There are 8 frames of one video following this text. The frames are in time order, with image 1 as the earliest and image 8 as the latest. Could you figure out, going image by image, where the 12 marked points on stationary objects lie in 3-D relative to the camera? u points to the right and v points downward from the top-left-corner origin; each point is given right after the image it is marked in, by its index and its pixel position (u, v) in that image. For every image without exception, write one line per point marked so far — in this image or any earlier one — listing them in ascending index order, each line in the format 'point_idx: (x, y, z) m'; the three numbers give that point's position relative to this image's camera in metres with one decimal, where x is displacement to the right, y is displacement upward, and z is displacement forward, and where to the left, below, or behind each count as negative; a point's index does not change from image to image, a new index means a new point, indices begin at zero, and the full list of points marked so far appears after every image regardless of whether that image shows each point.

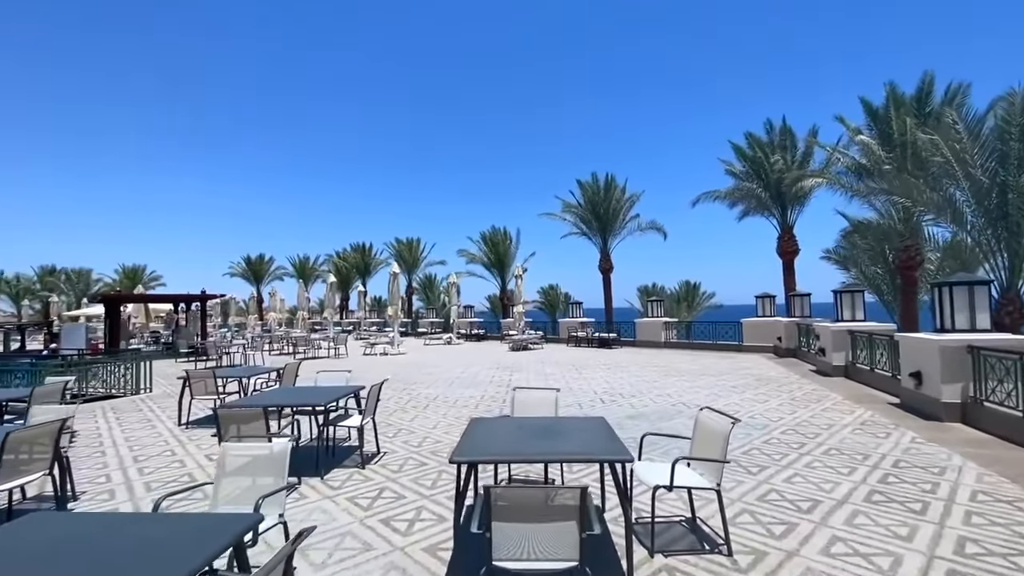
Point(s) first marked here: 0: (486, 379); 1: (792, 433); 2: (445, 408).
0: (-0.8, -2.5, +13.1) m
1: (+4.2, -2.2, +7.2) m
2: (-1.3, -2.3, +9.4) m
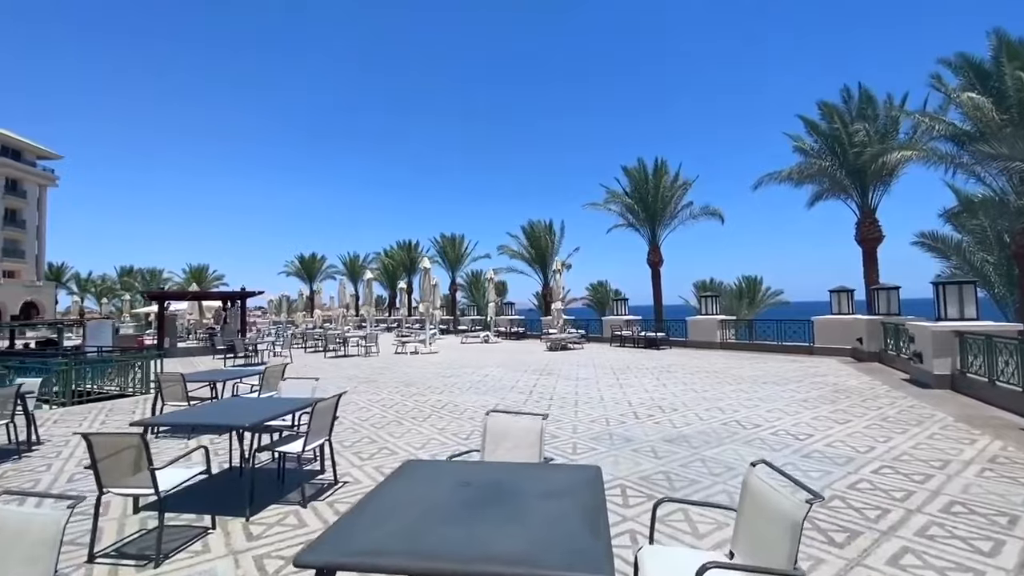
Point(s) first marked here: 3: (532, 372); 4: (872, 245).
0: (-0.1, -2.4, +11.7) m
1: (+4.1, -2.0, +5.2) m
2: (-1.1, -2.2, +8.0) m
3: (+0.6, -2.5, +13.9) m
4: (+13.3, +1.6, +17.8) m
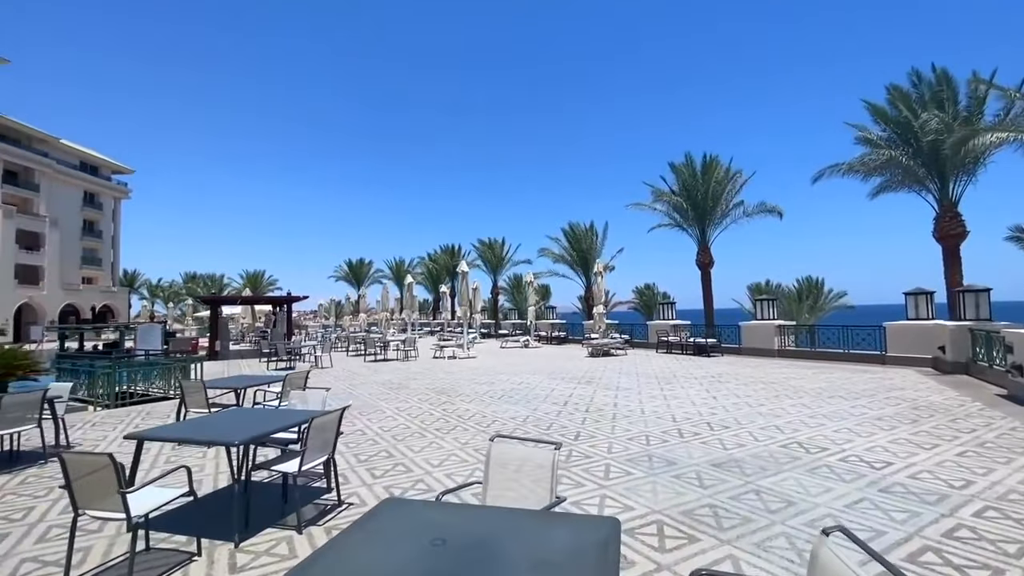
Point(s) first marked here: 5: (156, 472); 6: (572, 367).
0: (+0.7, -2.4, +11.1) m
1: (+4.3, -2.0, +4.3) m
2: (-0.6, -2.3, +7.5) m
3: (+1.6, -2.5, +13.2) m
4: (+14.6, +1.5, +15.9) m
5: (-4.0, -2.1, +5.4) m
6: (+2.1, -2.7, +16.5) m
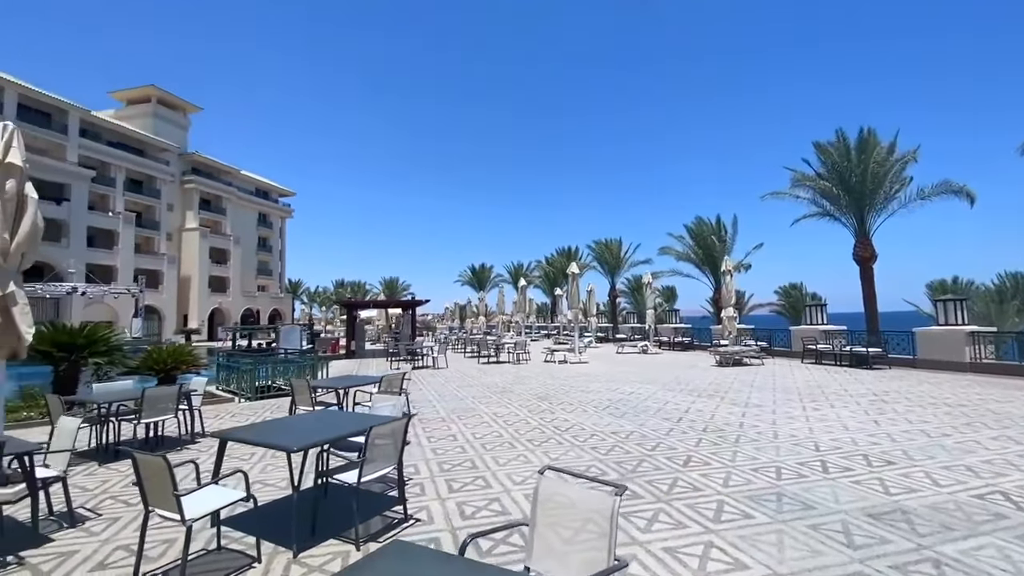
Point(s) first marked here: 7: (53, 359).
0: (+2.9, -2.4, +10.0) m
1: (+4.7, -2.0, +2.5) m
2: (+0.8, -2.3, +6.8) m
3: (+4.4, -2.6, +11.8) m
4: (+17.6, +1.7, +11.2) m
5: (-3.0, -2.1, +5.7) m
6: (+5.6, -2.7, +14.8) m
7: (-9.5, -1.5, +10.0) m
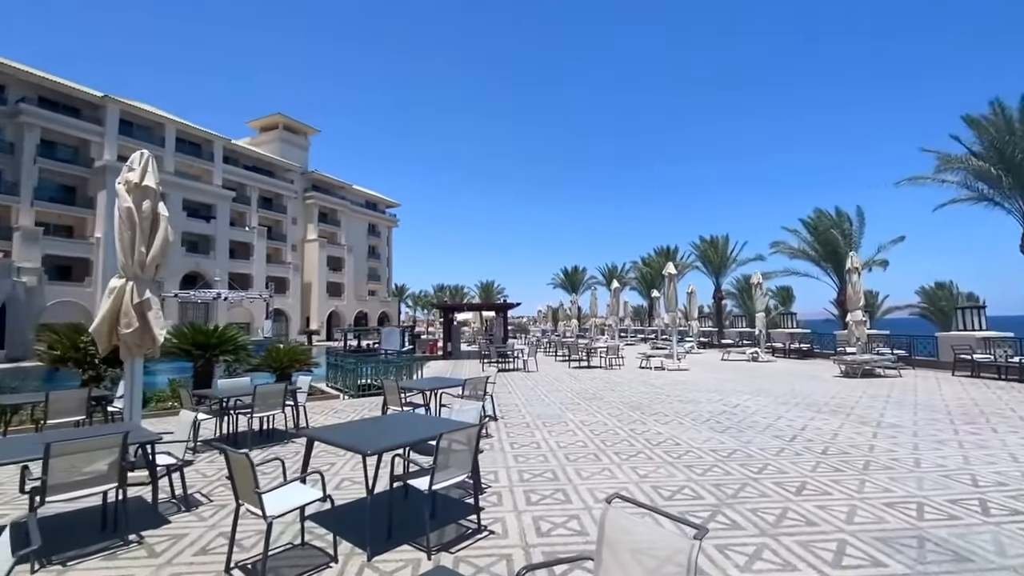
0: (+4.6, -2.5, +9.0) m
1: (+4.9, -1.9, +1.2) m
2: (+1.9, -2.3, +6.3) m
3: (+6.4, -2.6, +10.5) m
4: (+19.2, +1.8, +7.3) m
5: (-2.1, -2.2, +5.9) m
6: (+8.2, -2.7, +13.2) m
7: (-7.6, -1.6, +11.4) m
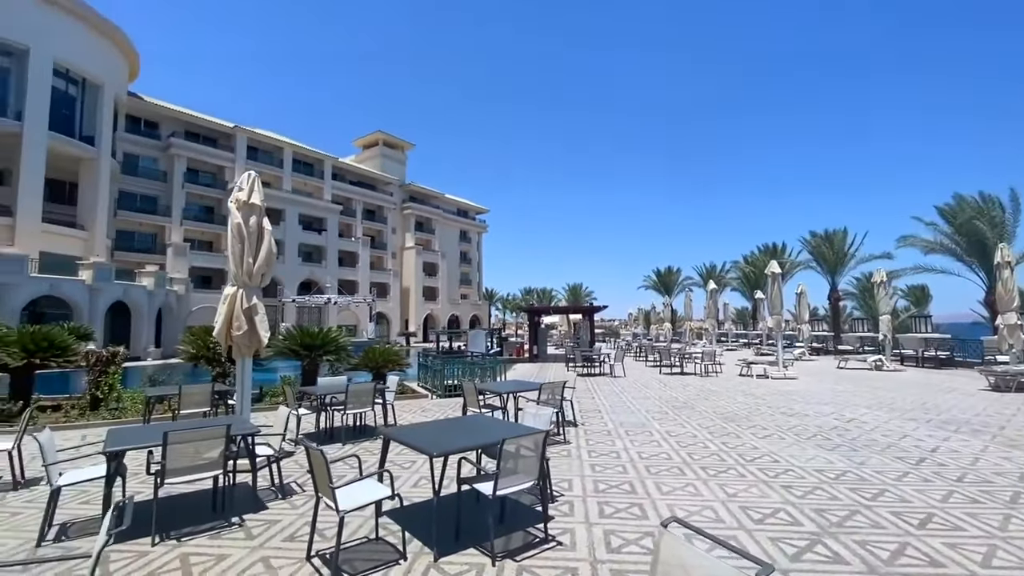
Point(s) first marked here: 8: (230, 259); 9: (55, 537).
0: (+6.0, -2.5, +7.8) m
1: (+4.8, -1.9, +0.2) m
2: (+2.8, -2.3, +5.8) m
3: (+8.0, -2.5, +9.0) m
4: (+20.0, +2.0, +3.5) m
5: (-1.1, -2.2, +6.1) m
6: (+10.3, -2.7, +11.3) m
7: (-5.5, -1.8, +12.5) m
8: (-4.0, +0.4, +6.8) m
9: (-4.1, -2.2, +4.3) m
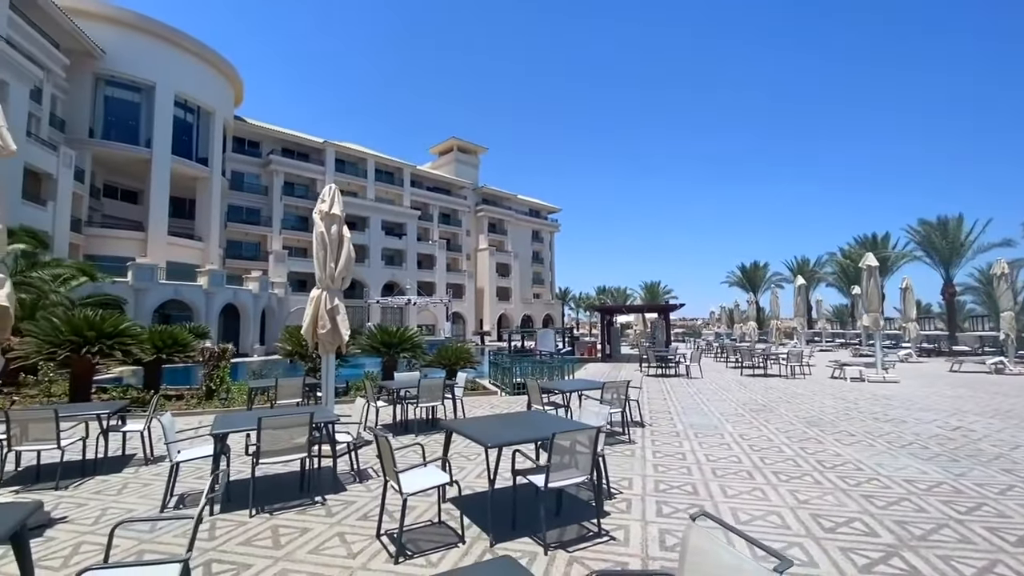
0: (+7.0, -2.4, +7.0) m
1: (+4.6, -1.8, -0.4) m
2: (+3.5, -2.3, +5.4) m
3: (+9.2, -2.4, +7.8) m
4: (+20.0, +2.3, +0.5) m
5: (-0.3, -2.2, +6.4) m
6: (+11.8, -2.5, +9.8) m
7: (-3.7, -1.8, +13.4) m
8: (-3.1, +0.4, +7.5) m
9: (-3.6, -2.3, +5.1) m
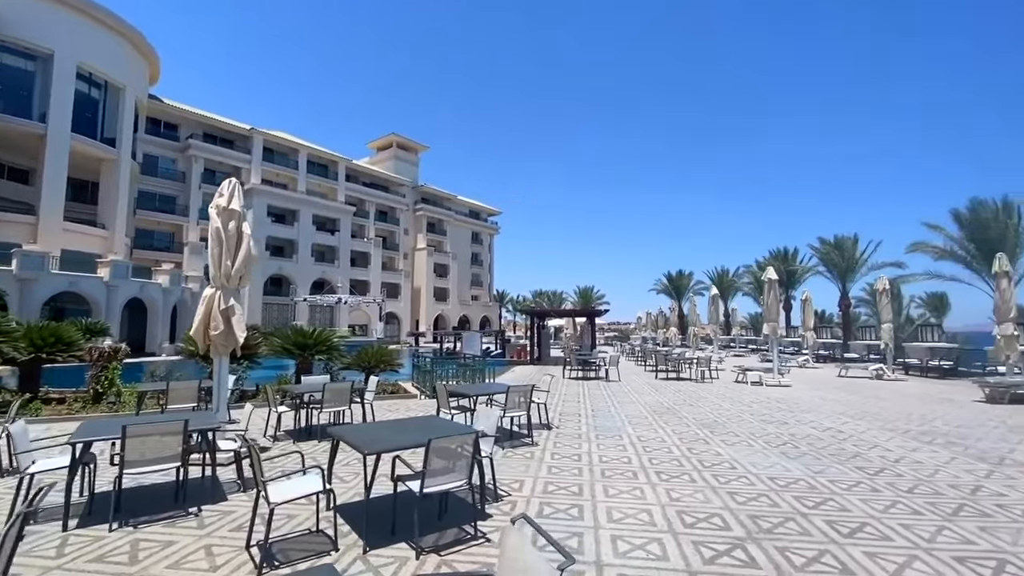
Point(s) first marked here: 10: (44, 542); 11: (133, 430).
0: (+5.5, -2.6, +7.8) m
1: (+4.1, -2.0, +0.3) m
2: (+2.3, -2.4, +5.9) m
3: (+7.5, -2.7, +8.9) m
4: (+19.4, +1.7, +3.0) m
5: (-1.7, -2.3, +6.3) m
6: (+9.9, -2.9, +11.2) m
7: (-5.9, -1.8, +12.9) m
8: (-4.5, +0.4, +7.1) m
9: (-4.8, -2.3, +4.7) m
10: (-4.1, -2.2, +4.2) m
11: (-3.7, -1.4, +4.7) m
